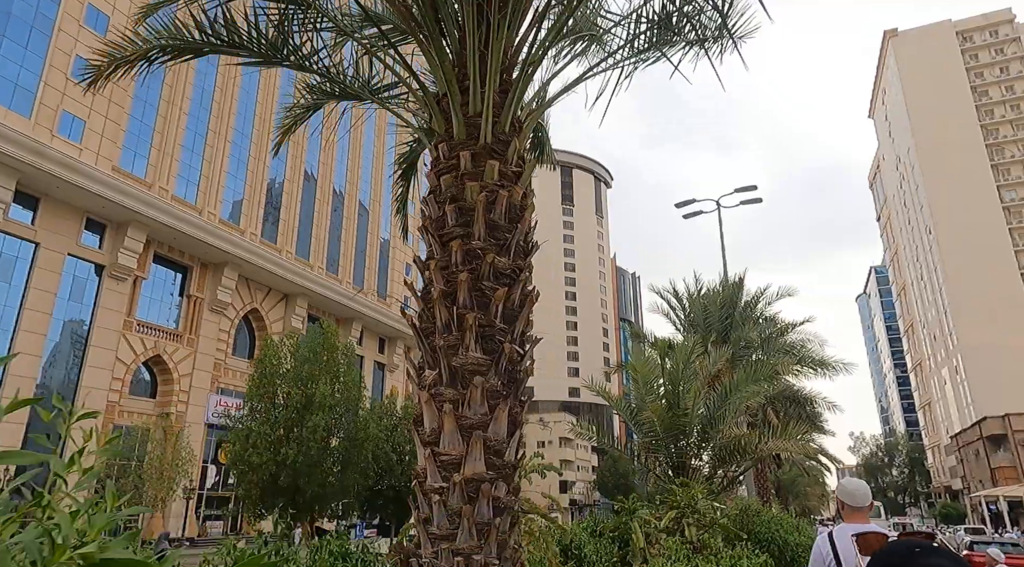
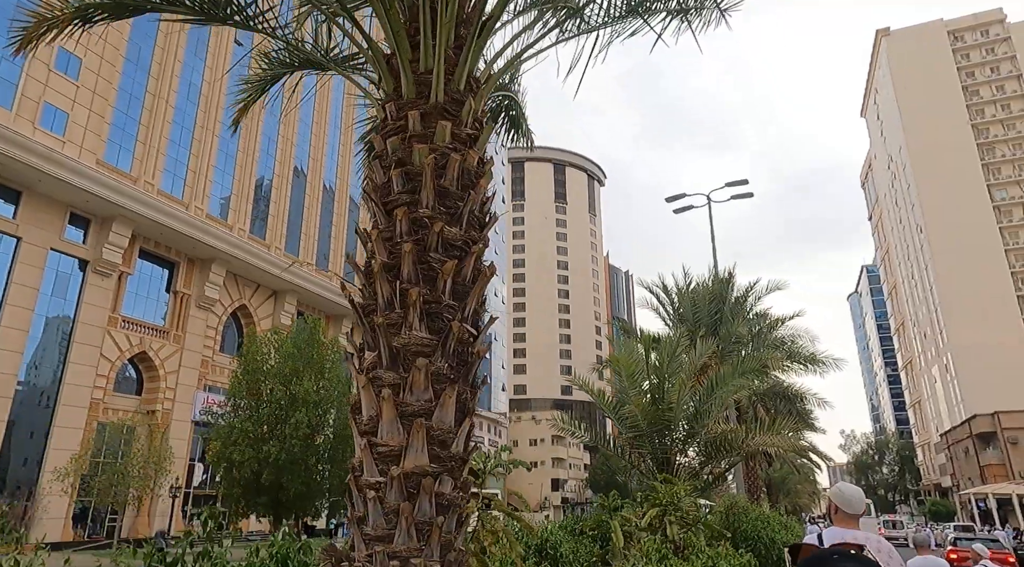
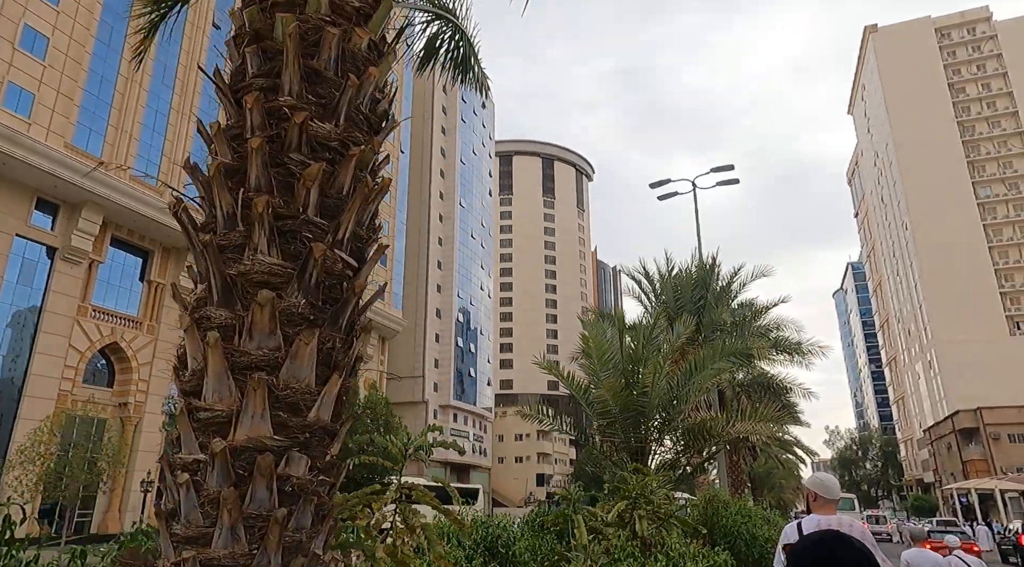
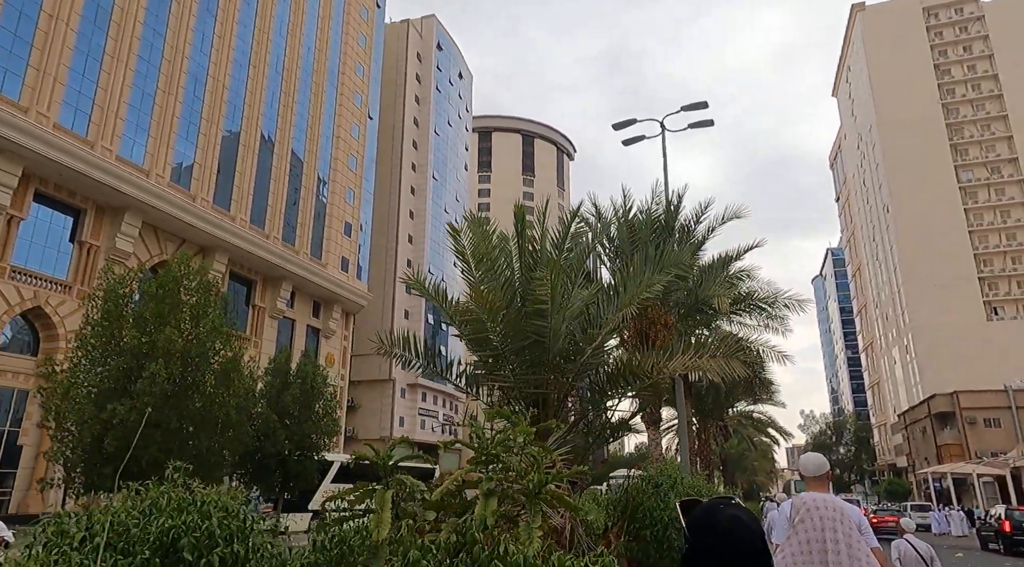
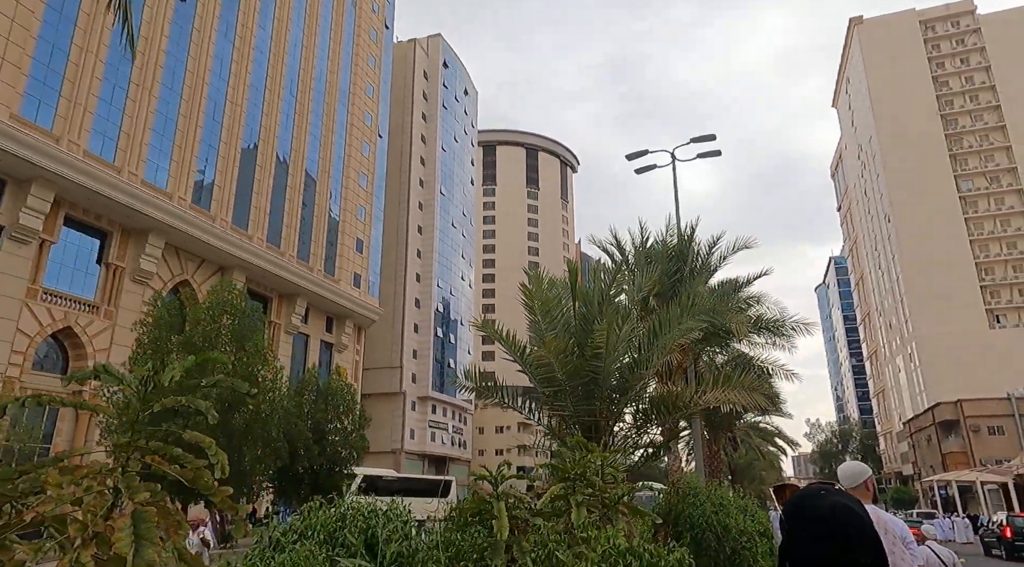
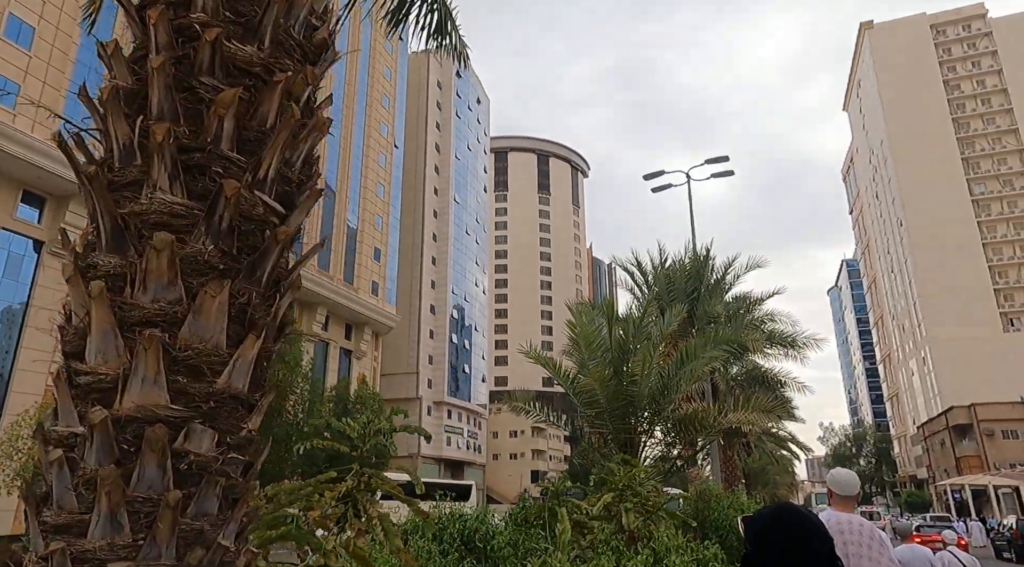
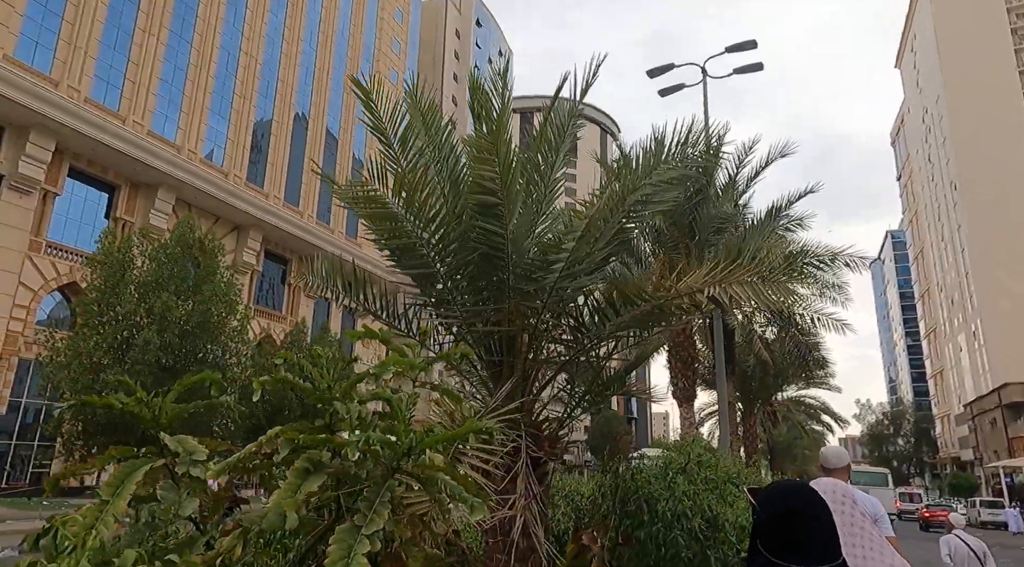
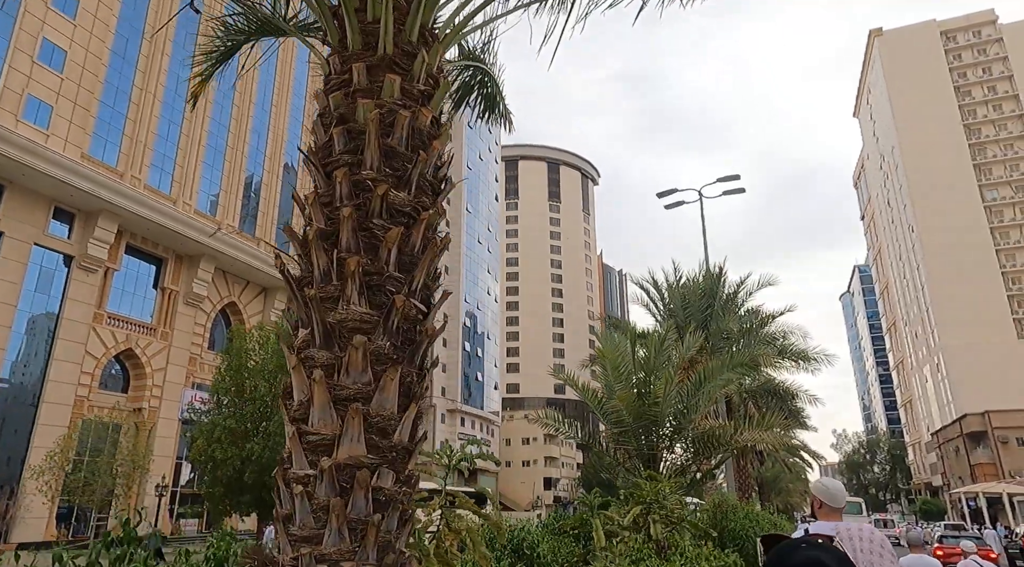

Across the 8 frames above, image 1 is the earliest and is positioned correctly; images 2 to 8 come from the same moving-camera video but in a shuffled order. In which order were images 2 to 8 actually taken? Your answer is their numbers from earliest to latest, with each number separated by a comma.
2, 8, 3, 6, 5, 4, 7
